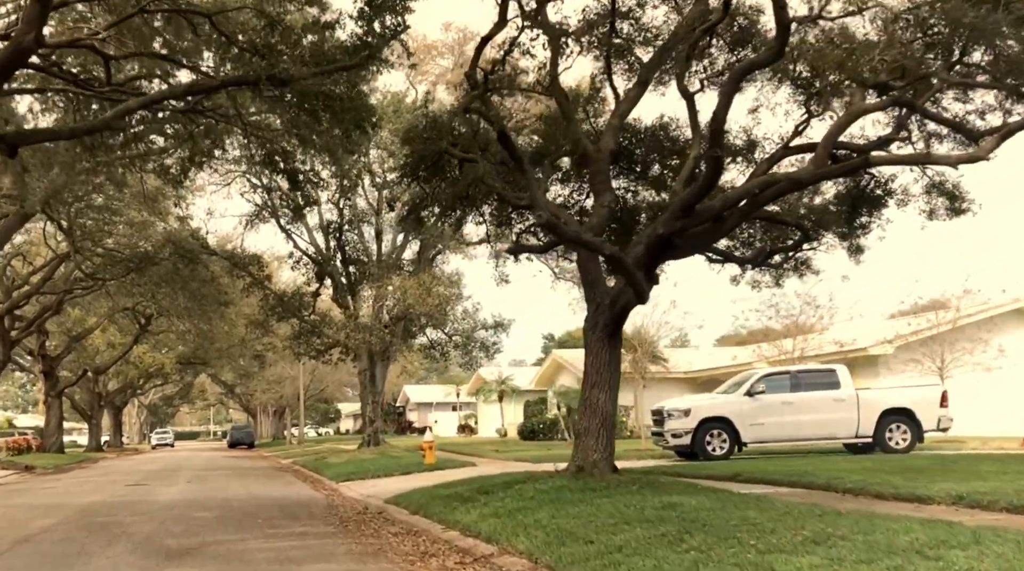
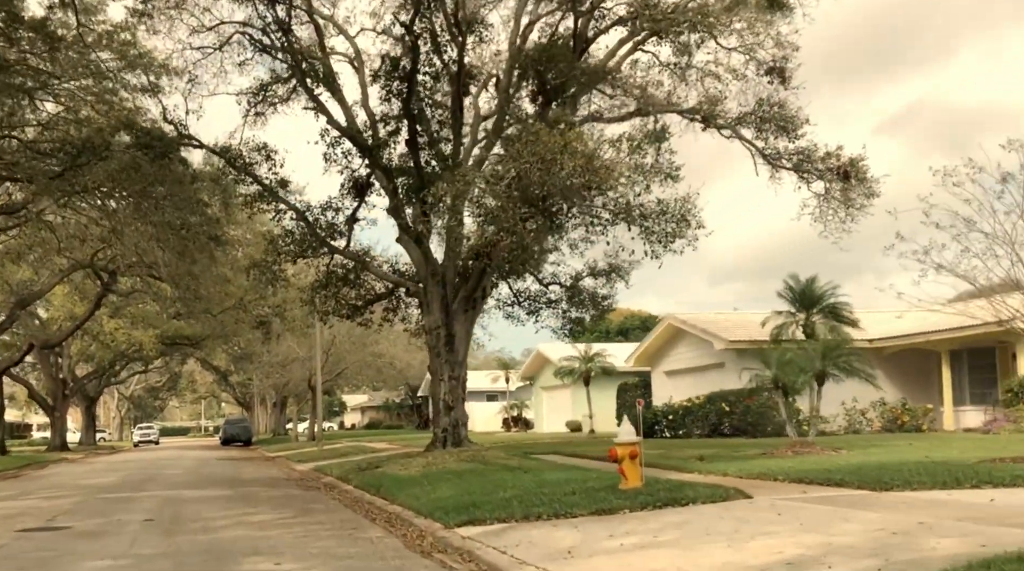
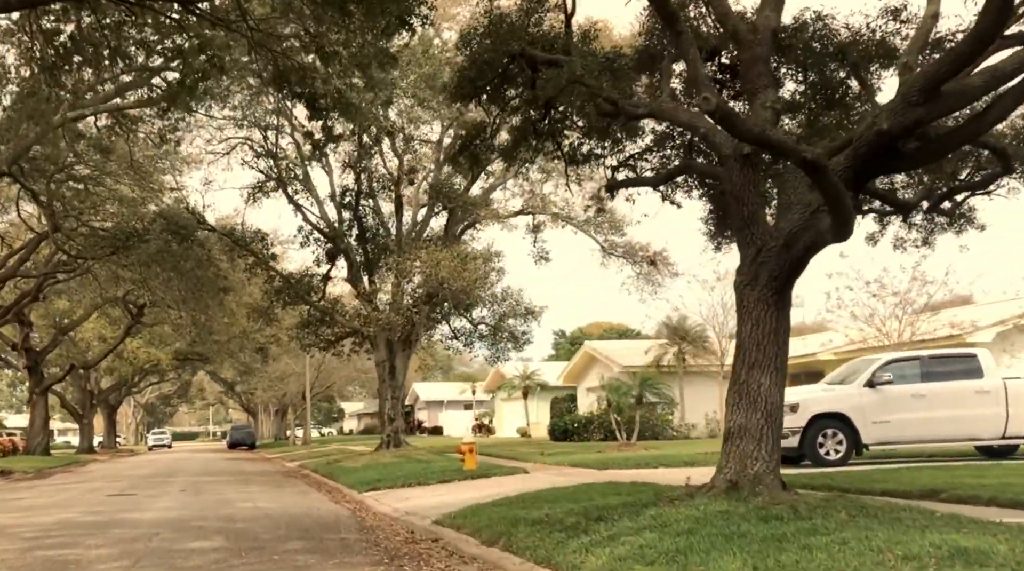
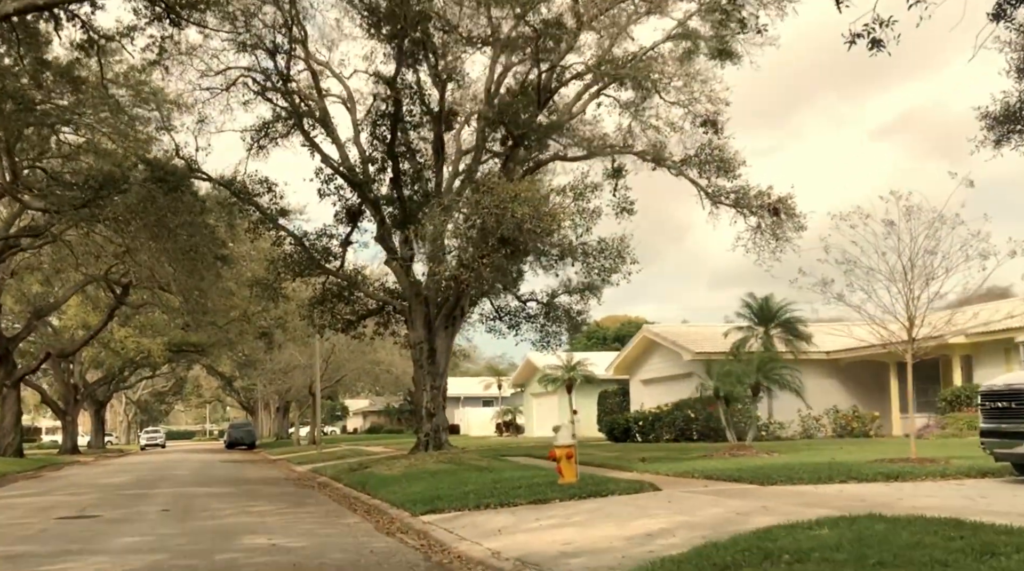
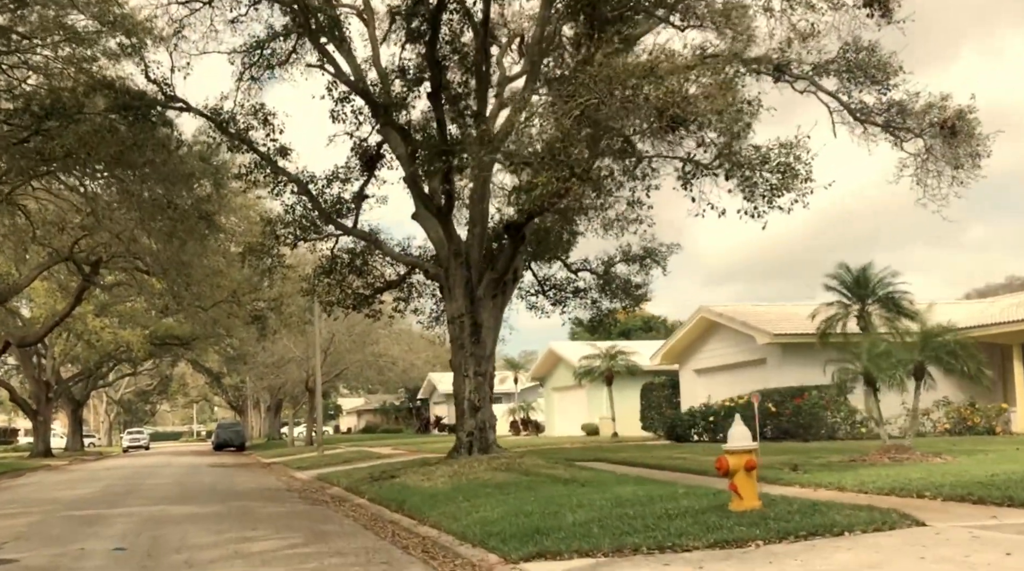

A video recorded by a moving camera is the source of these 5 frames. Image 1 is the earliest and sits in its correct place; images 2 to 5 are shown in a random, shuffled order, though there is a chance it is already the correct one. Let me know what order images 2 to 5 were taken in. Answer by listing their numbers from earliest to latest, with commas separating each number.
3, 4, 2, 5
